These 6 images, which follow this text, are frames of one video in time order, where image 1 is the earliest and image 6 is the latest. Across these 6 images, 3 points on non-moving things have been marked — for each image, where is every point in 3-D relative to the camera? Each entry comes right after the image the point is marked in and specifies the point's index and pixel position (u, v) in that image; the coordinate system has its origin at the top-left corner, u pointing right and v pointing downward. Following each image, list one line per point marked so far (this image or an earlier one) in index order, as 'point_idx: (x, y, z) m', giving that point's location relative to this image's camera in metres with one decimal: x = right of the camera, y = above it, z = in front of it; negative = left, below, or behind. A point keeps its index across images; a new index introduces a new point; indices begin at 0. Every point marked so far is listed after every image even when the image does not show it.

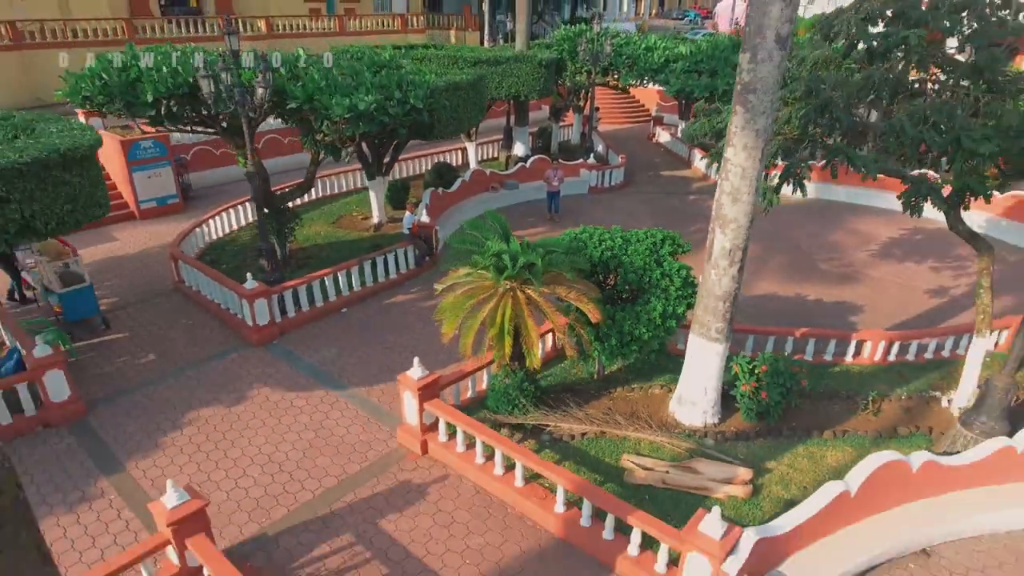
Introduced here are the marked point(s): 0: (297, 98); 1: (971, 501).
0: (-2.6, +2.3, +9.2) m
1: (+3.5, -1.6, +5.7) m
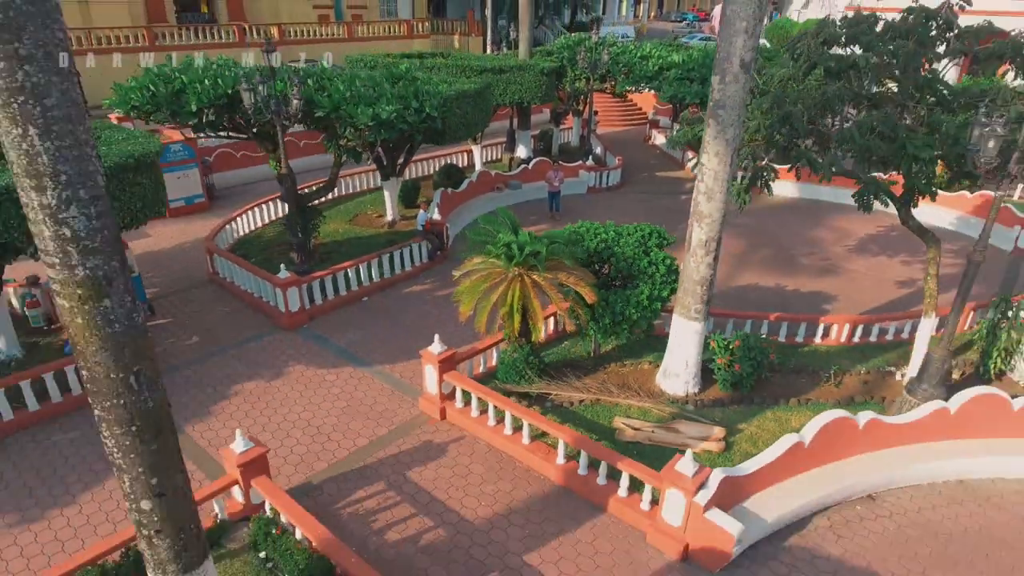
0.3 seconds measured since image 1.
0: (-2.5, +2.5, +10.2) m
1: (+3.6, -1.5, +6.7) m
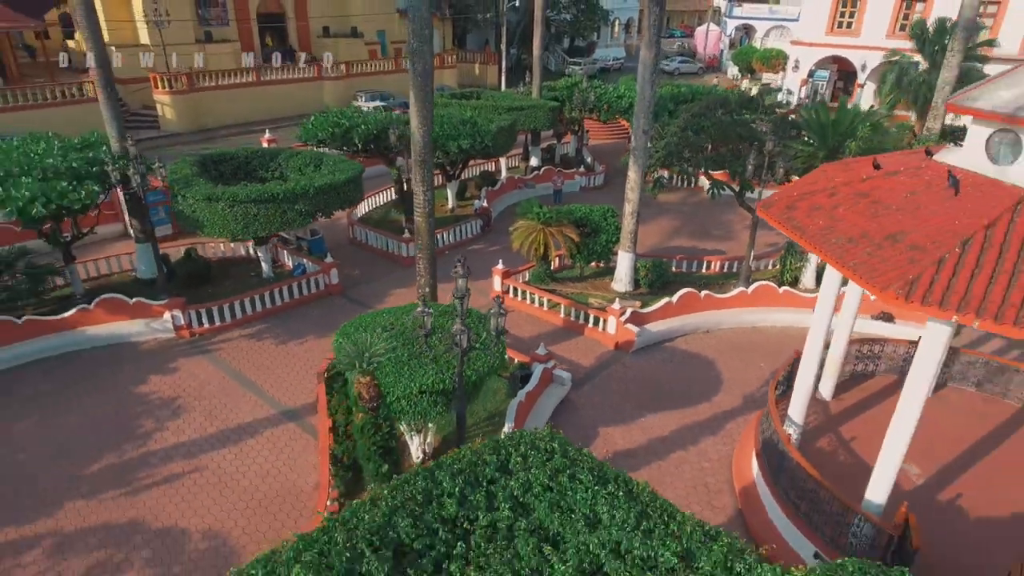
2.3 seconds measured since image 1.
0: (-2.0, +3.5, +17.7) m
1: (+4.1, -0.5, +14.2) m
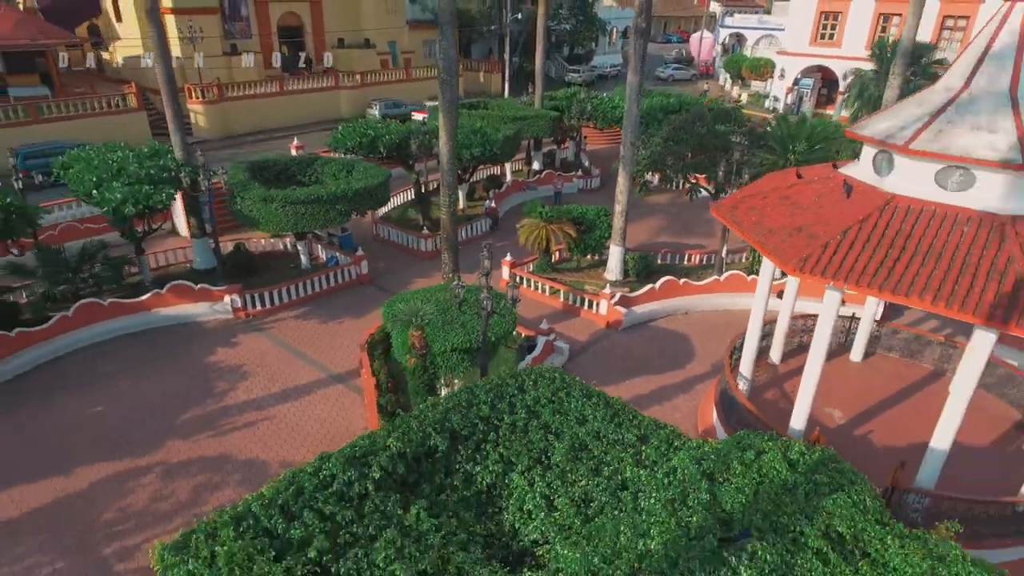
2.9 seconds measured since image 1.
0: (-1.9, +3.7, +20.1) m
1: (+4.3, -0.2, +16.6) m
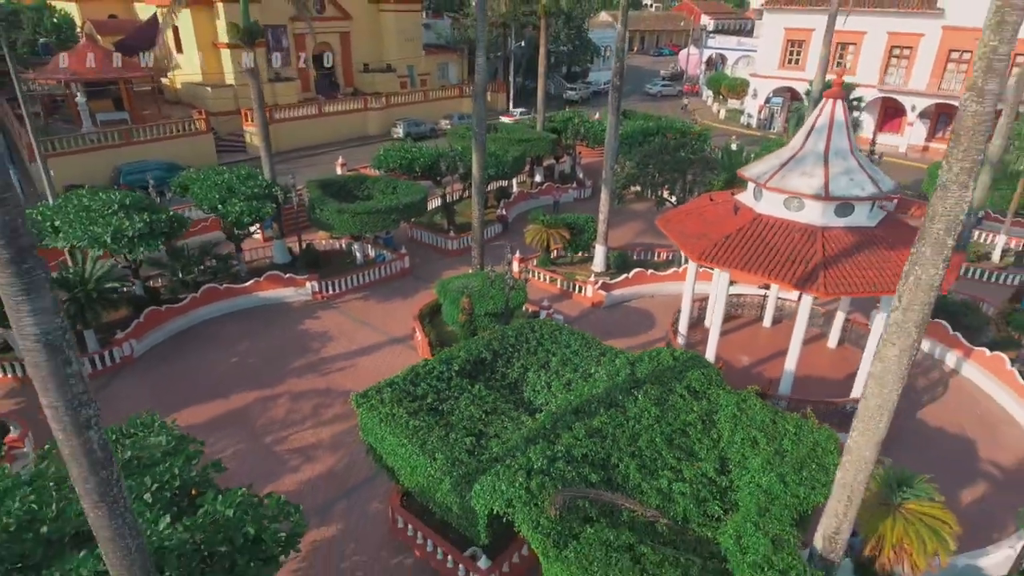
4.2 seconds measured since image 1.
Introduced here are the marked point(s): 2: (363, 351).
0: (-1.6, +4.1, +25.4) m
1: (+4.6, +0.1, +22.0) m
2: (-3.7, -1.6, +18.5) m
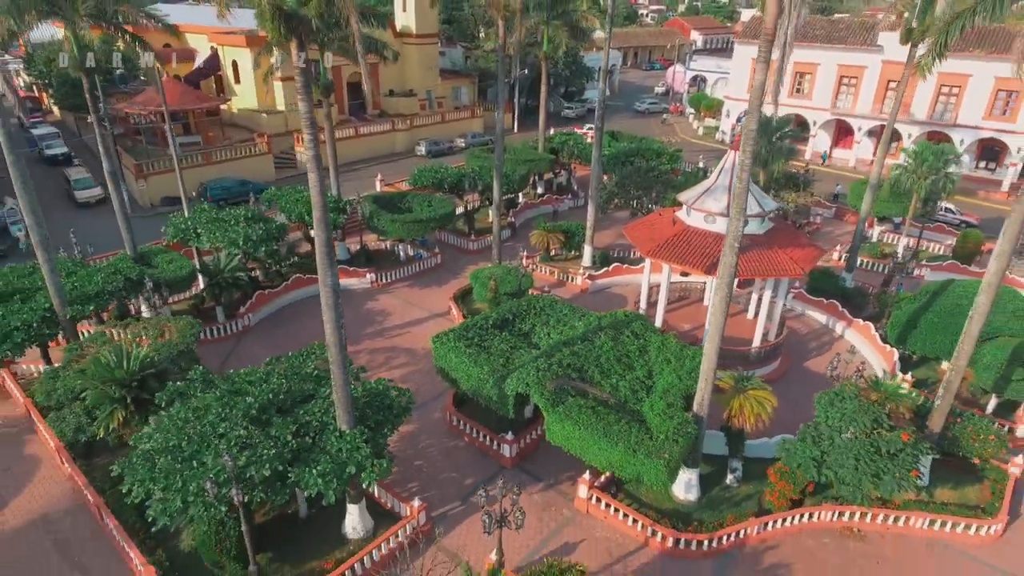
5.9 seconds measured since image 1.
0: (-1.3, +4.4, +32.5) m
1: (+4.9, +0.5, +29.1) m
2: (-3.4, -1.2, +25.6) m
